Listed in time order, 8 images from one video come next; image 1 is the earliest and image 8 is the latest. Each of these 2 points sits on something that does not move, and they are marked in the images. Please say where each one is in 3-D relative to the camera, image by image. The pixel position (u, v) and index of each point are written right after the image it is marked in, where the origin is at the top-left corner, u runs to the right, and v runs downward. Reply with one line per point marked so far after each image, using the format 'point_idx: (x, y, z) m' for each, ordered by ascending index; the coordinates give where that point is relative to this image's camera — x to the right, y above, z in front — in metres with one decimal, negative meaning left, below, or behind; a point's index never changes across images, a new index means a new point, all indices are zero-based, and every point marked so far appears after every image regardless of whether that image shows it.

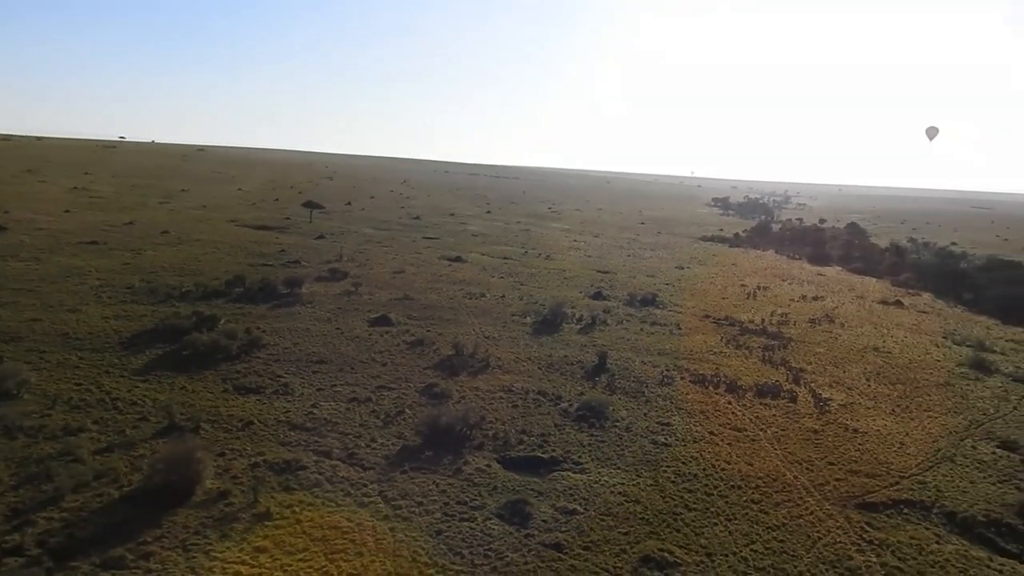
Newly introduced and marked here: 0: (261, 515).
0: (-5.6, -5.1, +19.1) m
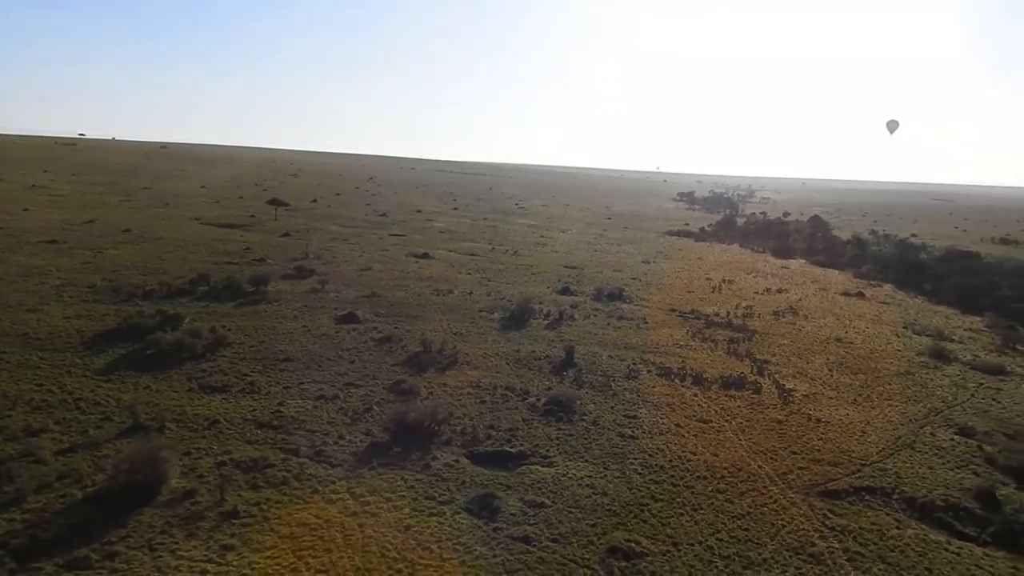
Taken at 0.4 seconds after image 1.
0: (-6.4, -5.0, +19.0) m
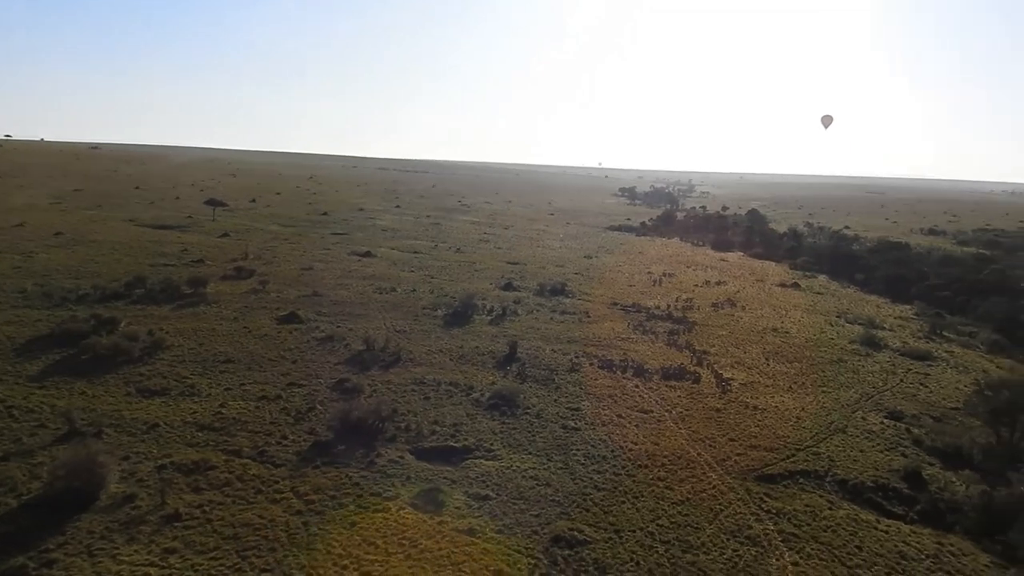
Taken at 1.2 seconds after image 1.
0: (-7.6, -5.1, +18.9) m
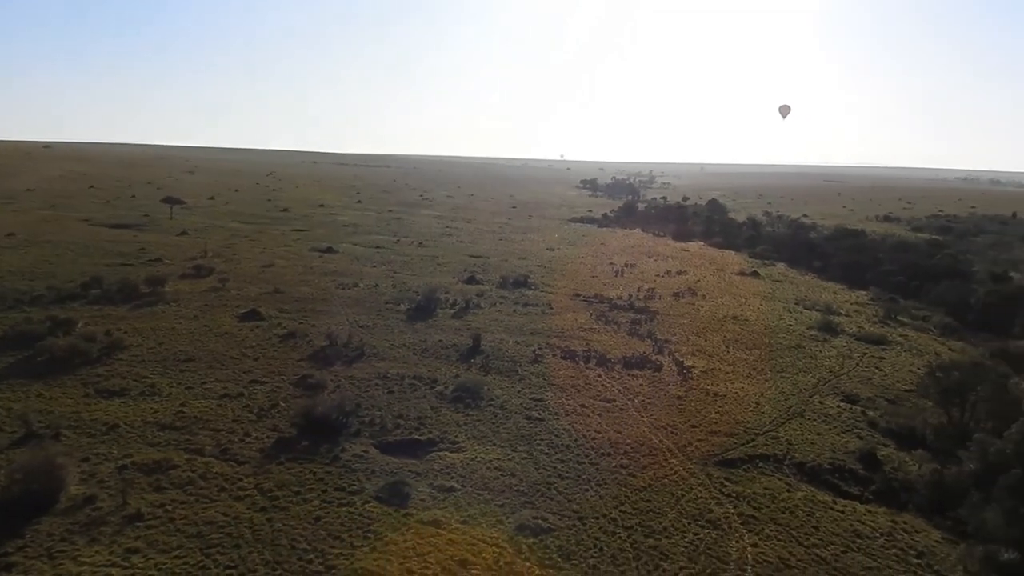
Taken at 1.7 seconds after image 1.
0: (-8.5, -5.1, +18.9) m
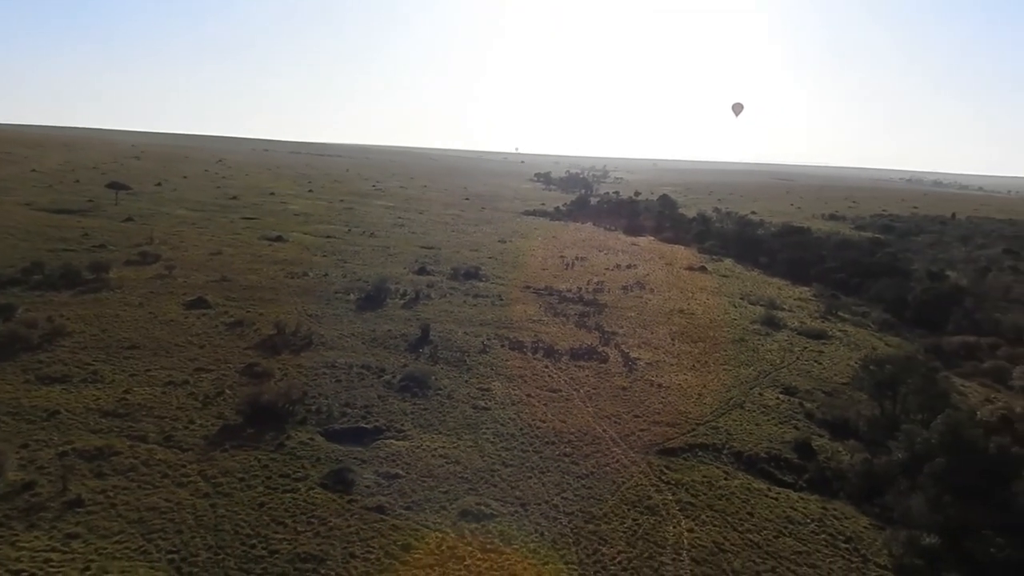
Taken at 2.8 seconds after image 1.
0: (-9.8, -4.8, +18.9) m
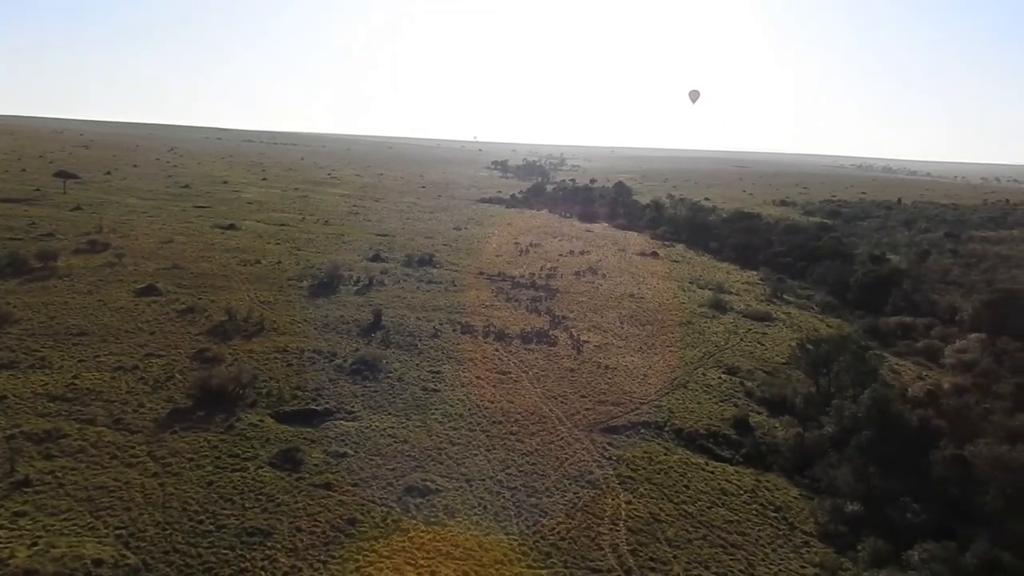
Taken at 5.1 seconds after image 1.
0: (-11.2, -4.5, +19.4) m
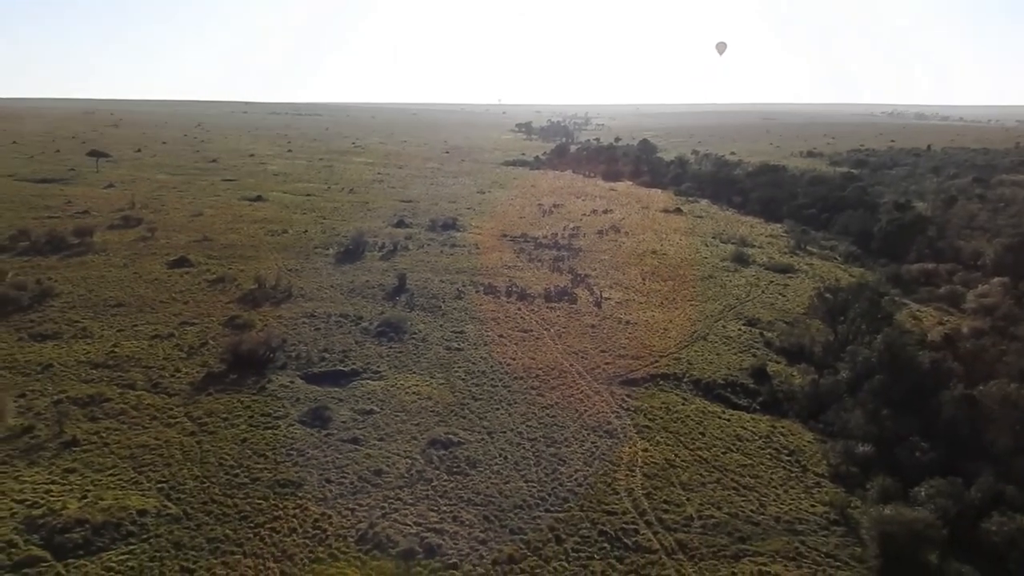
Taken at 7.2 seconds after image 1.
0: (-10.9, -3.8, +20.9) m
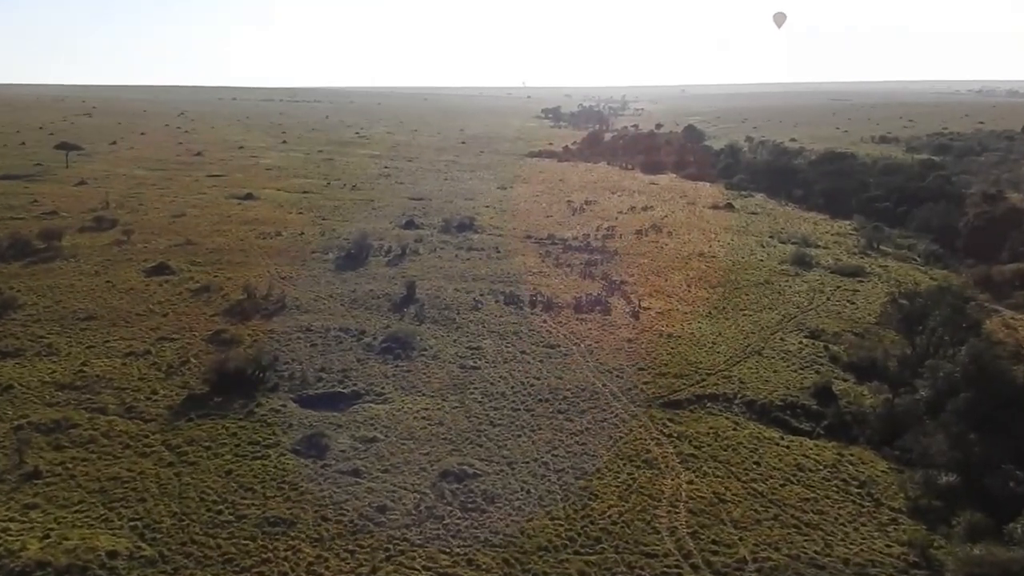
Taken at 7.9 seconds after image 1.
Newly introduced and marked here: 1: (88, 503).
0: (-10.6, -4.2, +18.5) m
1: (-9.1, -4.6, +17.6) m
